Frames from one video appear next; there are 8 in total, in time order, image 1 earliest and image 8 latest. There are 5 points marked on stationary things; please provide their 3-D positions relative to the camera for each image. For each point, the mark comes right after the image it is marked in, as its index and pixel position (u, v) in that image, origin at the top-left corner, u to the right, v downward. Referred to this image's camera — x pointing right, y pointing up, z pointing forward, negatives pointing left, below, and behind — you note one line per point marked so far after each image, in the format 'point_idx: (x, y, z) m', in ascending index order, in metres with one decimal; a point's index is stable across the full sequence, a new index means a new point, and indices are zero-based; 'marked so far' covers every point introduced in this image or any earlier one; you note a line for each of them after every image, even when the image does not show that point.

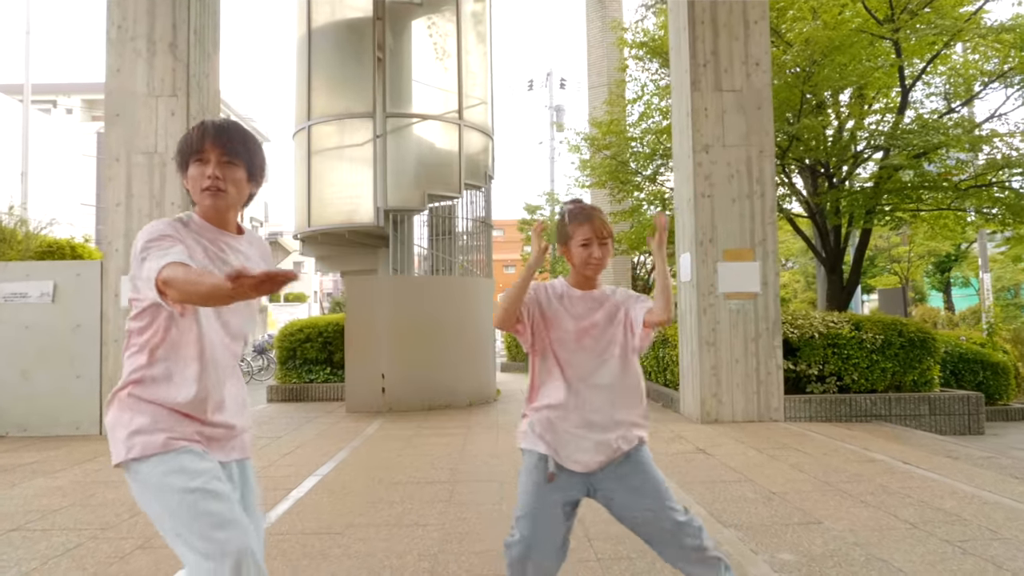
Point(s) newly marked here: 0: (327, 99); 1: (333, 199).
0: (-2.4, +2.5, +10.5) m
1: (-2.3, +1.2, +10.4) m
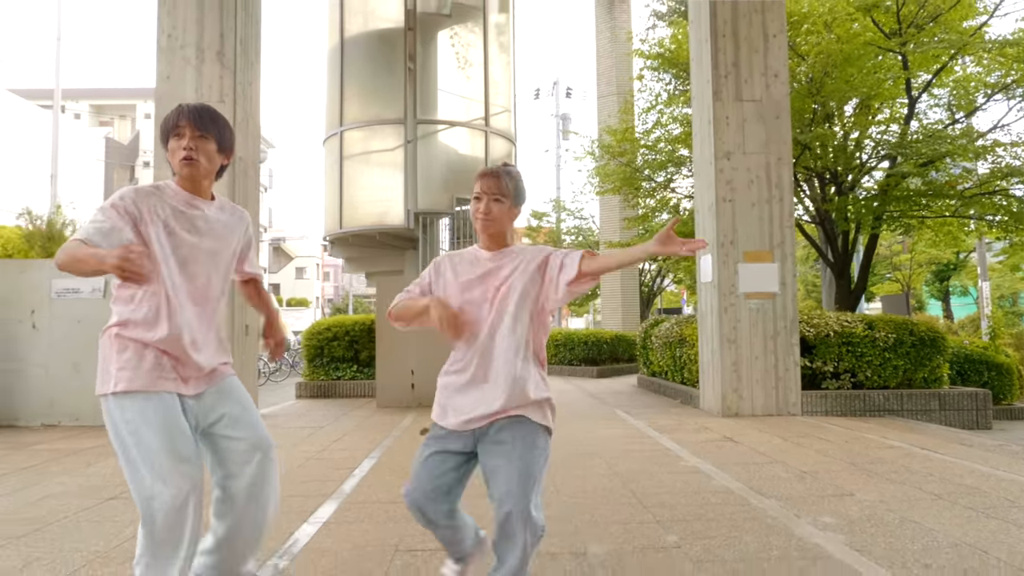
0: (-2.1, +2.5, +10.9) m
1: (-2.0, +1.2, +10.8) m
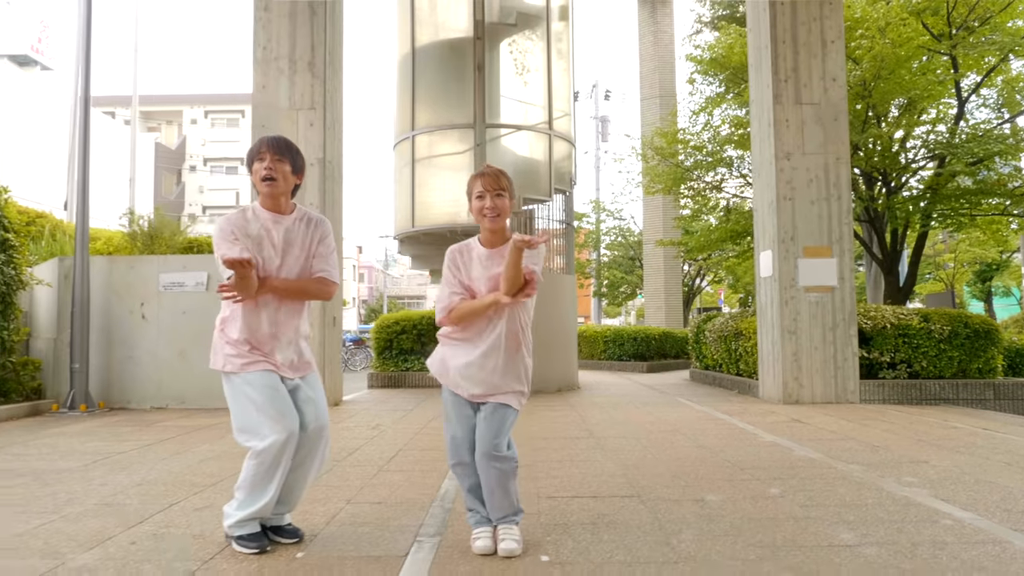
0: (-1.2, +2.6, +11.5) m
1: (-1.1, +1.2, +11.4) m
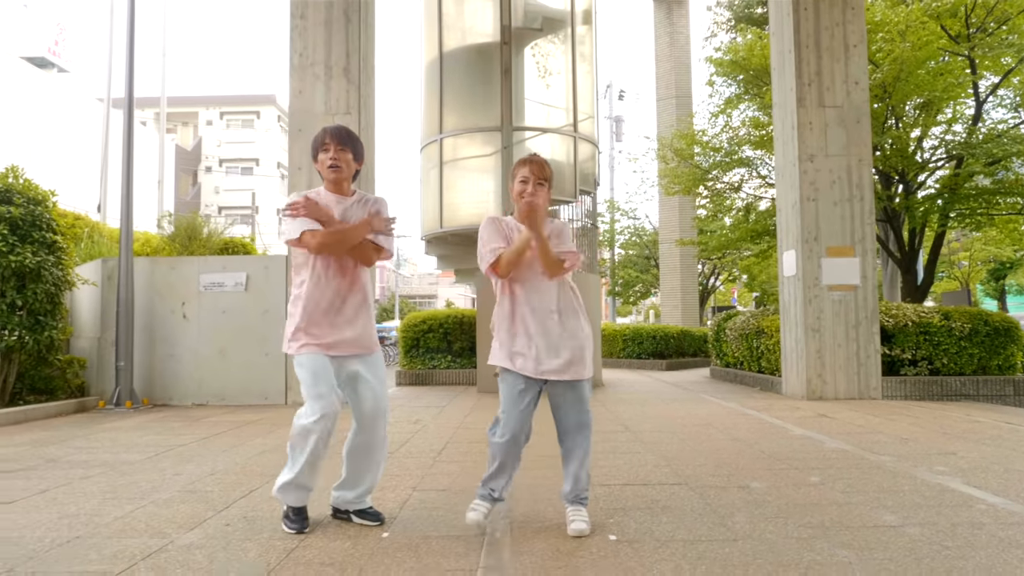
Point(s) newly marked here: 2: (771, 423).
0: (-0.8, +2.6, +11.7) m
1: (-0.7, +1.2, +11.6) m
2: (+2.3, -1.2, +7.1) m
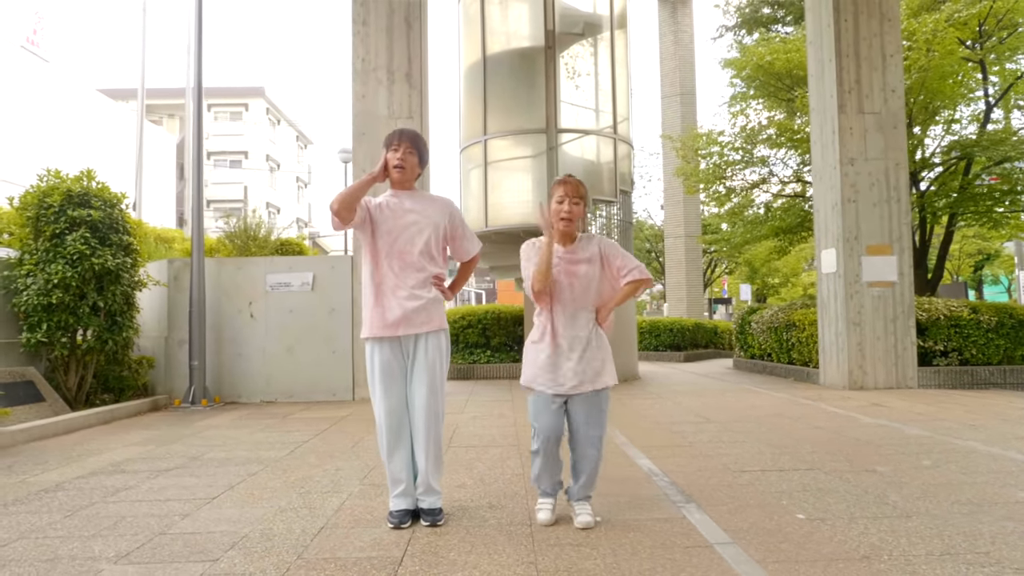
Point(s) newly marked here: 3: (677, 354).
0: (-0.2, +2.6, +12.1) m
1: (-0.1, +1.3, +12.0) m
2: (+3.1, -1.2, +7.6) m
3: (+3.5, -1.4, +16.6) m
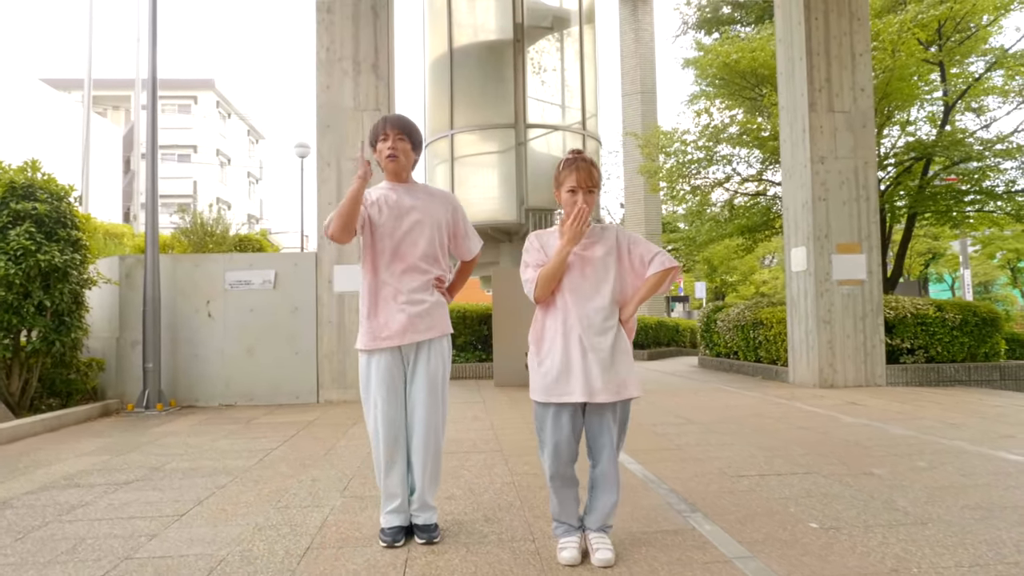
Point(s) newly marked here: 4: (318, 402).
0: (-0.7, +2.6, +11.8) m
1: (-0.6, +1.3, +11.8) m
2: (+2.9, -1.2, +7.5) m
3: (+2.7, -1.4, +16.5) m
4: (-2.3, -1.4, +9.3) m
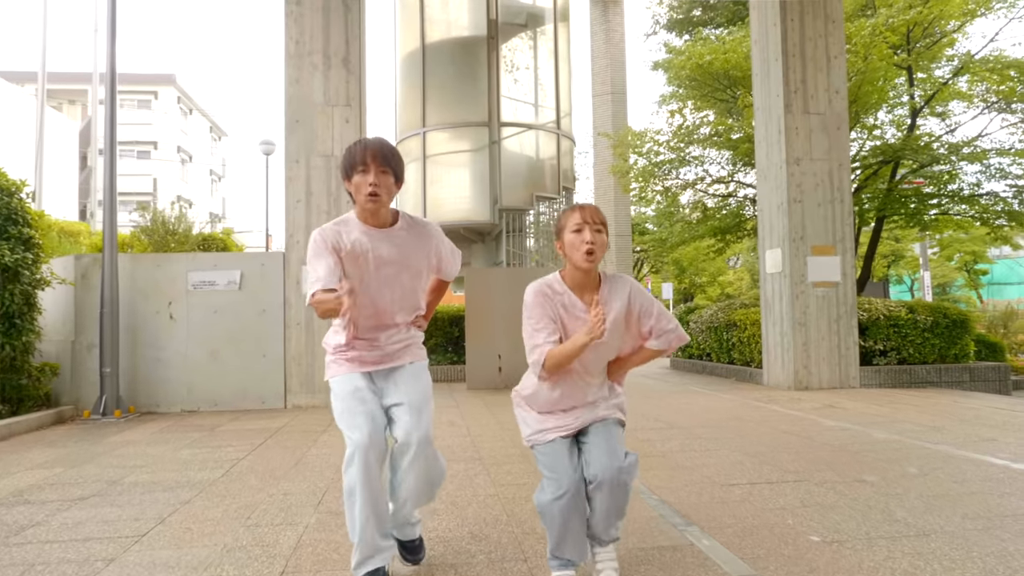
0: (-1.1, +2.6, +11.6) m
1: (-1.0, +1.3, +11.5) m
2: (+2.7, -1.2, +7.5) m
3: (+2.1, -1.4, +16.4) m
4: (-2.6, -1.4, +9.0) m
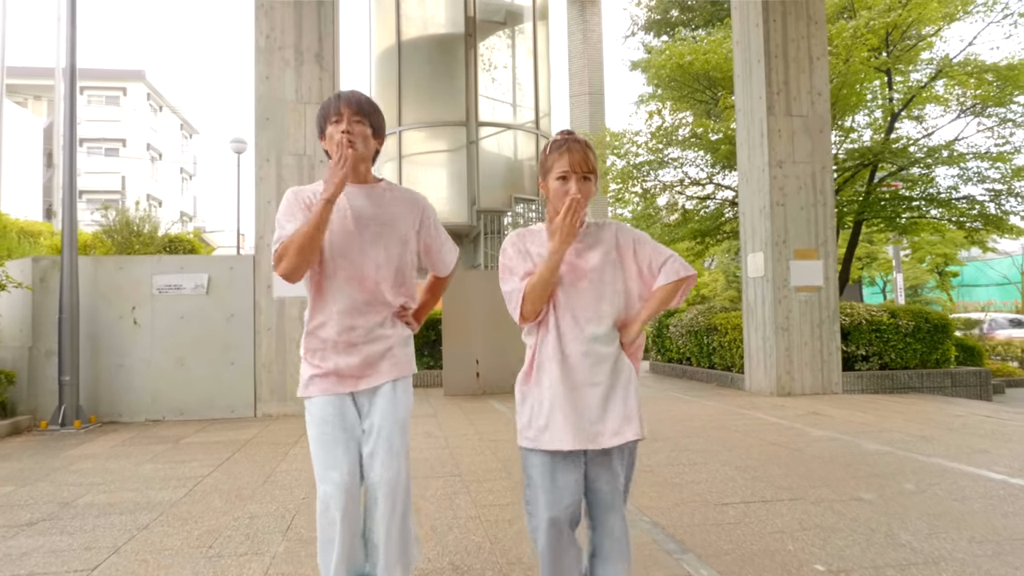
0: (-1.4, +2.6, +11.3) m
1: (-1.3, +1.2, +11.2) m
2: (+2.5, -1.3, +7.3) m
3: (+1.6, -1.4, +16.3) m
4: (-2.8, -1.4, +8.6) m
